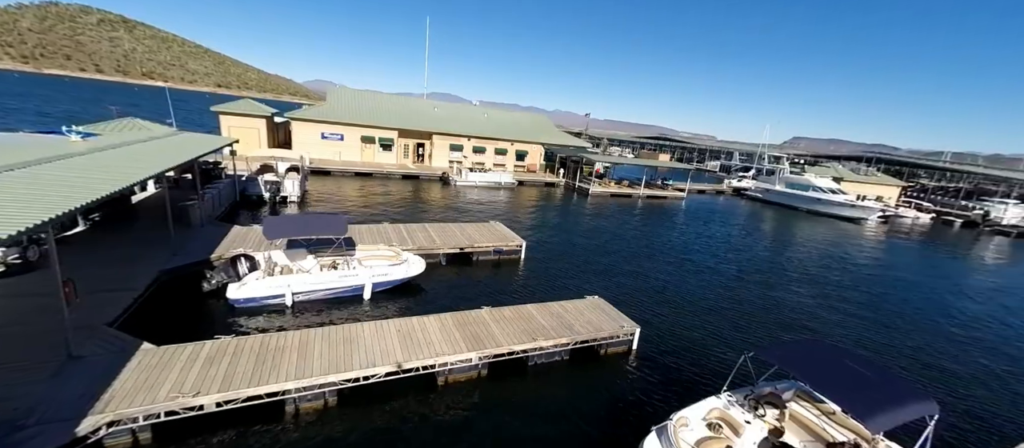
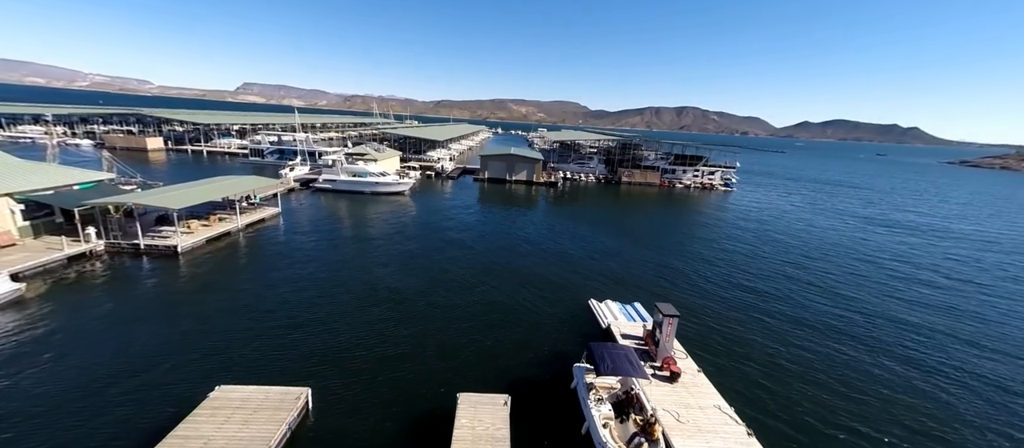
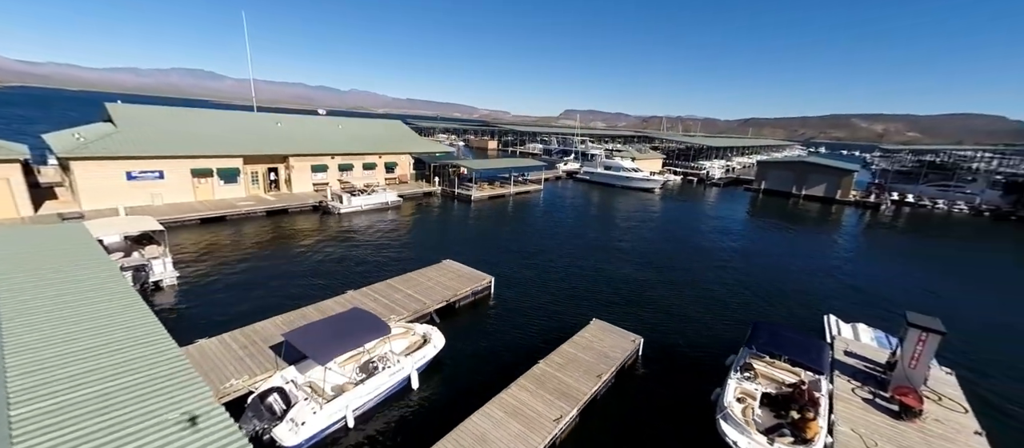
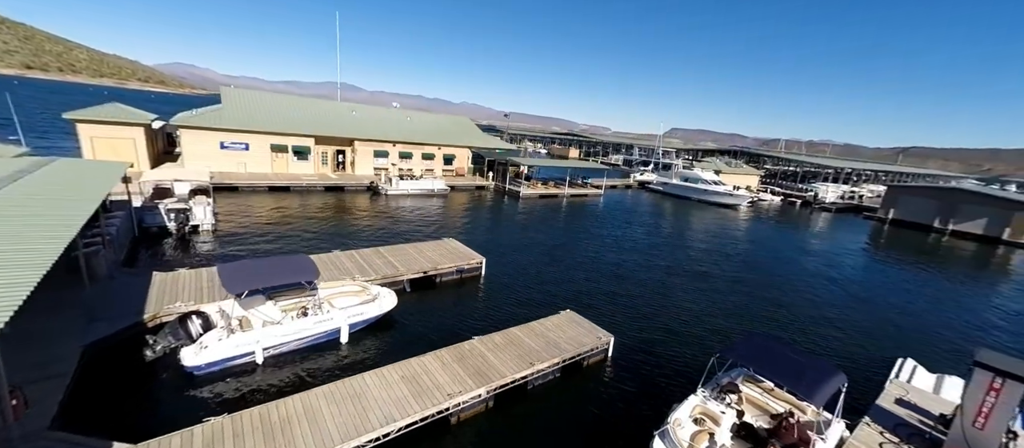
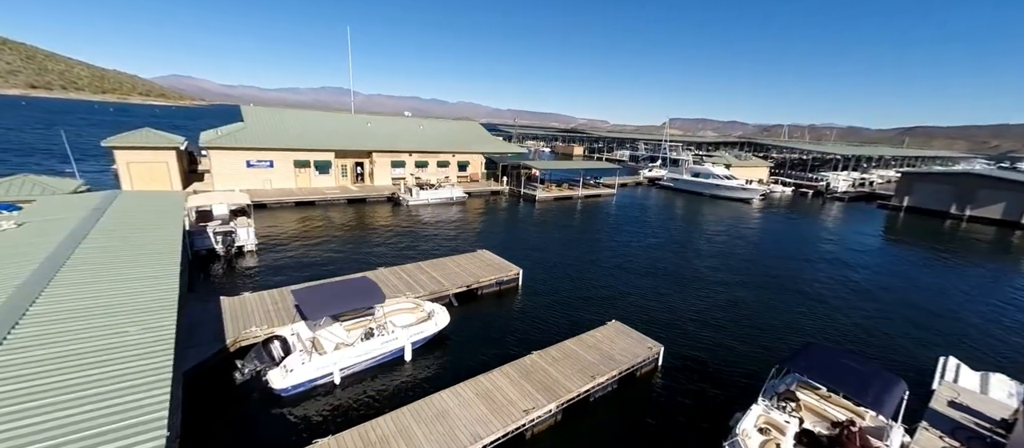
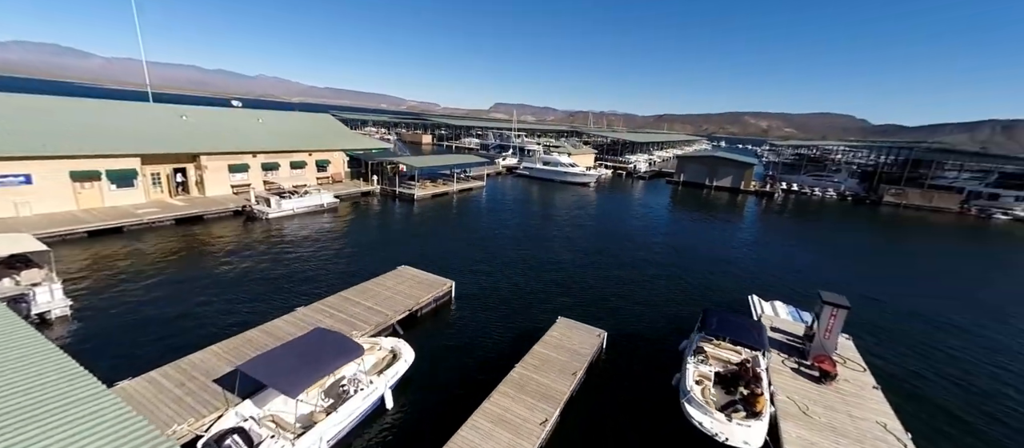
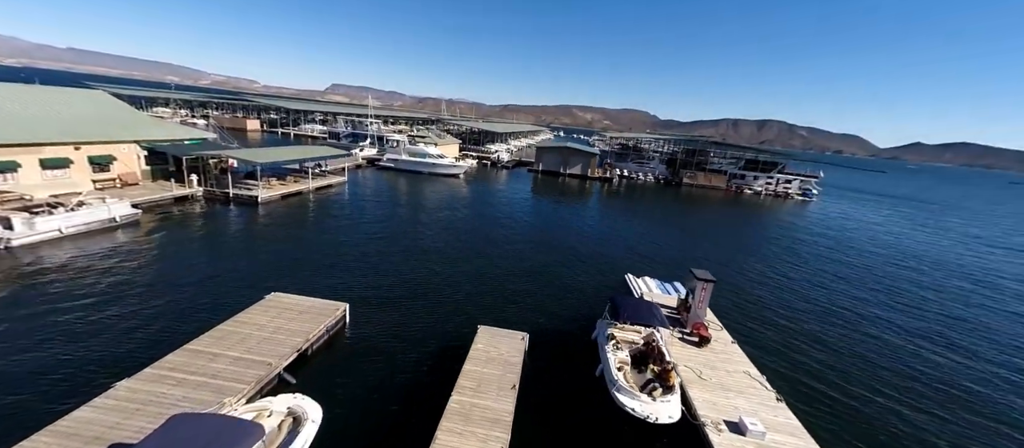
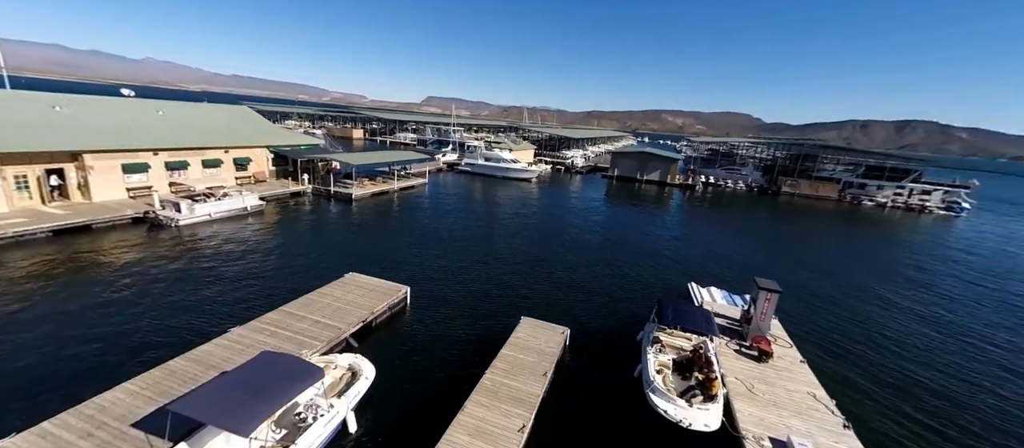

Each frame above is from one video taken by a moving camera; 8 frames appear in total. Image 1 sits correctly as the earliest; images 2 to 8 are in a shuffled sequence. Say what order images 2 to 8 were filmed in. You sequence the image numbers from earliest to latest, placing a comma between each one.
4, 5, 3, 6, 8, 7, 2
